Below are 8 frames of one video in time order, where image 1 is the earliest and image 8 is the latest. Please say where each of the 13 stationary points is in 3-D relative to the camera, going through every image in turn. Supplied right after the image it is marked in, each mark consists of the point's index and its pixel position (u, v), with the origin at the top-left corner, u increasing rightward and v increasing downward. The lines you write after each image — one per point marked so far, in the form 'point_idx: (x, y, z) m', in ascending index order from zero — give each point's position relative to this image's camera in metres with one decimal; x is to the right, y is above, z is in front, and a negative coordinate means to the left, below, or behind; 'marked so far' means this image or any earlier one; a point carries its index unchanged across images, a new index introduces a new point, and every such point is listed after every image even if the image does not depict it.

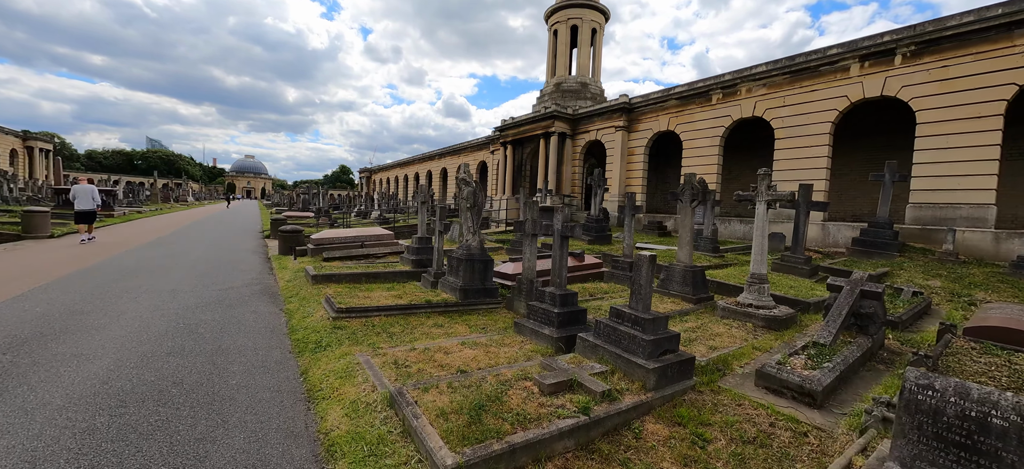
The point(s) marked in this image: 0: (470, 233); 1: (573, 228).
0: (-0.8, 0.0, +7.7) m
1: (+0.8, +0.1, +5.5) m
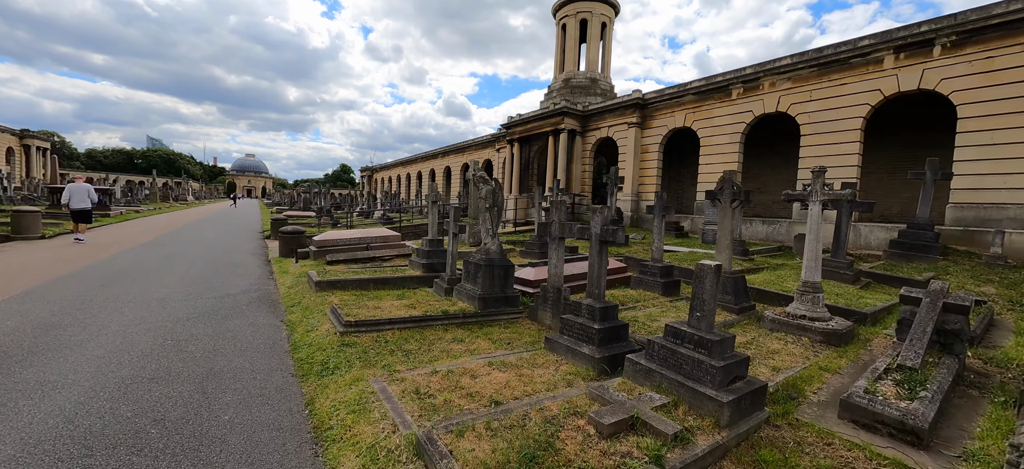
0: (-0.4, 0.0, +7.0) m
1: (+1.2, 0.0, +4.8) m
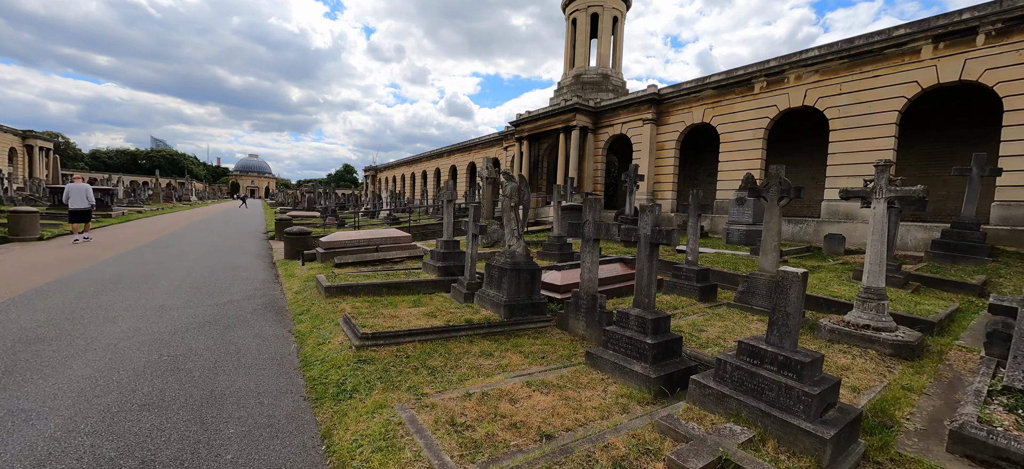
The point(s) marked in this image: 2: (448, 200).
0: (0.0, 0.0, +6.4) m
1: (+1.6, 0.0, +4.3) m
2: (-1.4, +0.8, +8.8) m
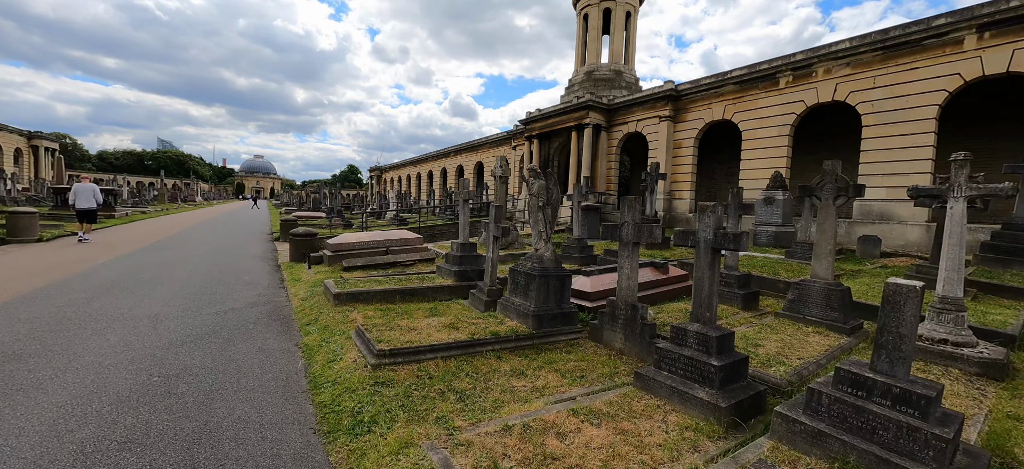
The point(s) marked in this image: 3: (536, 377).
0: (+0.4, -0.1, +5.8) m
1: (+2.0, 0.0, +3.7) m
2: (-1.0, +0.7, +8.2) m
3: (+0.2, -1.5, +4.3) m
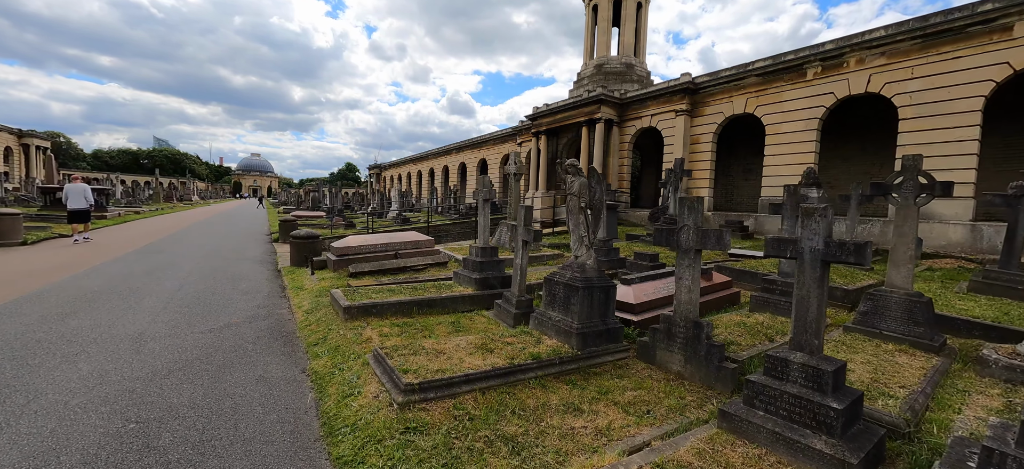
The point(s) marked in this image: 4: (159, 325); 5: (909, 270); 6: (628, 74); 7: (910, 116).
0: (+0.8, -0.1, +5.1) m
1: (+2.4, -0.1, +2.9) m
2: (-0.5, +0.7, +7.5) m
3: (+0.7, -1.5, +3.6) m
4: (-4.4, -1.1, +5.2) m
5: (+4.9, -0.4, +5.1) m
6: (+5.6, +7.7, +20.0) m
7: (+10.8, +3.2, +11.3) m
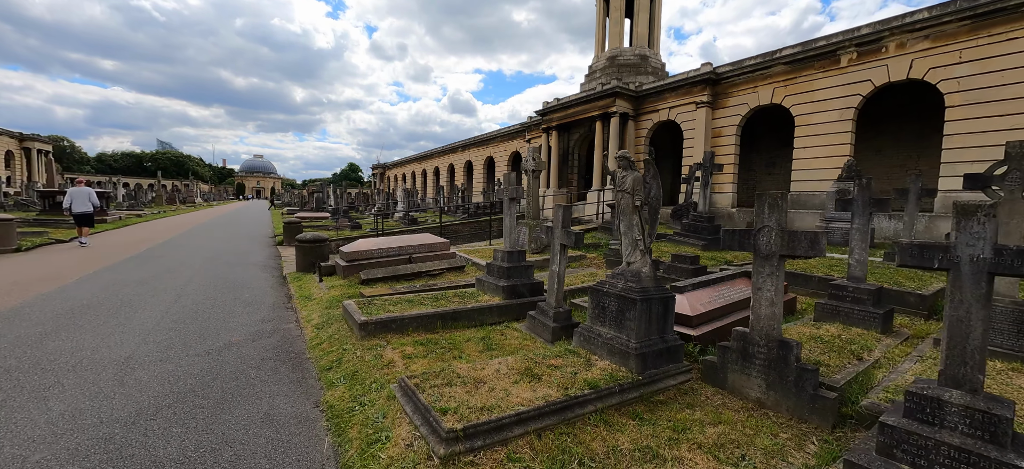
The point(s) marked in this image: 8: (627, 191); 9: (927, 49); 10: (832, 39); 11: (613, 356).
0: (+1.3, -0.2, +4.4) m
1: (+2.9, -0.1, +2.2) m
2: (-0.1, +0.6, +6.8) m
3: (+1.2, -1.6, +2.9) m
4: (-4.0, -1.2, +4.6) m
5: (+5.4, -0.4, +4.4) m
6: (+6.1, +7.8, +19.2) m
7: (+11.3, +3.3, +10.5) m
8: (+1.2, +0.4, +4.3) m
9: (+10.9, +4.9, +10.9) m
10: (+9.5, +5.8, +12.4) m
11: (+1.0, -1.2, +4.2) m
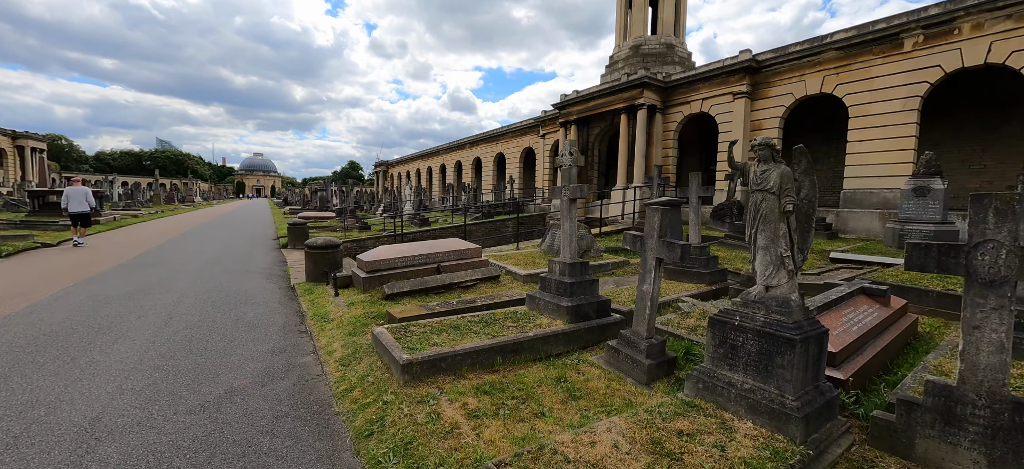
0: (+2.1, -0.3, +3.3) m
1: (+3.6, -0.2, +1.1) m
2: (+0.7, +0.5, +5.7) m
3: (+2.0, -1.7, +1.8) m
4: (-3.2, -1.3, +3.4) m
5: (+6.1, -0.5, +3.3) m
6: (+6.8, +7.8, +18.0) m
7: (+12.0, +3.3, +9.3) m
8: (+2.0, +0.3, +3.2) m
9: (+11.6, +4.8, +9.7) m
10: (+10.3, +5.8, +11.2) m
11: (+1.8, -1.3, +3.1) m
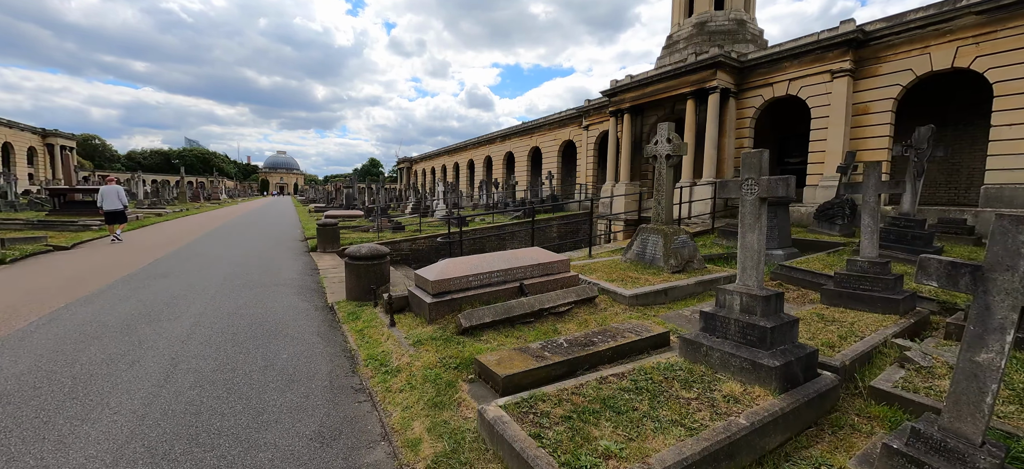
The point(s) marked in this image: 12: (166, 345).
0: (+3.3, -0.4, +1.4) m
1: (+4.8, -0.4, -0.8) m
2: (+2.1, +0.4, +3.8) m
3: (+3.1, -1.9, -0.1) m
4: (-1.9, -1.5, +1.8) m
5: (+7.4, -0.7, +1.2) m
6: (+8.7, +7.7, +15.9) m
7: (+13.5, +3.1, +7.0) m
8: (+3.2, +0.2, +1.3) m
9: (+13.2, +4.7, +7.4) m
10: (+11.9, +5.7, +9.0) m
11: (+3.1, -1.5, +1.2) m
12: (-3.7, -1.2, +4.4) m
